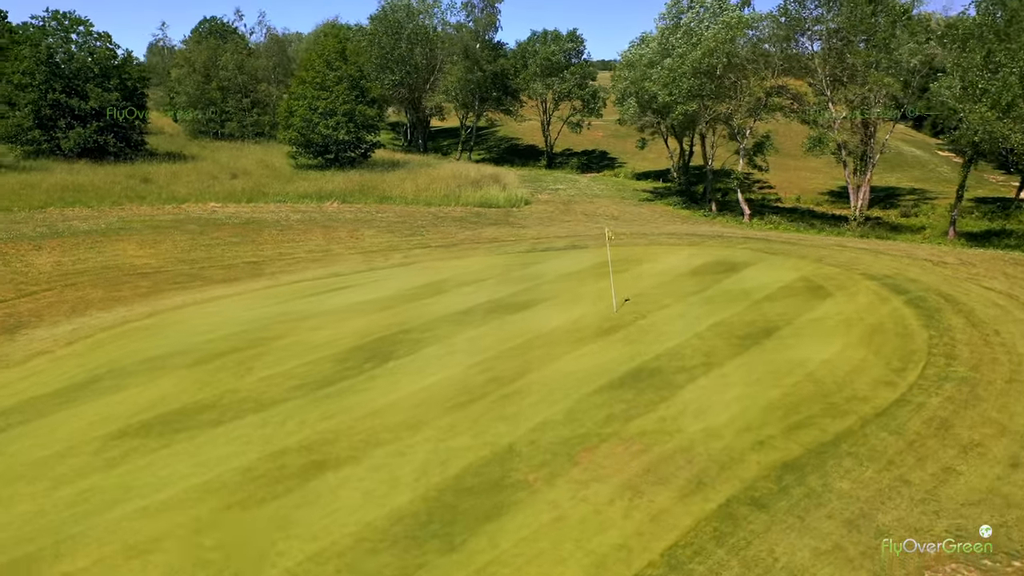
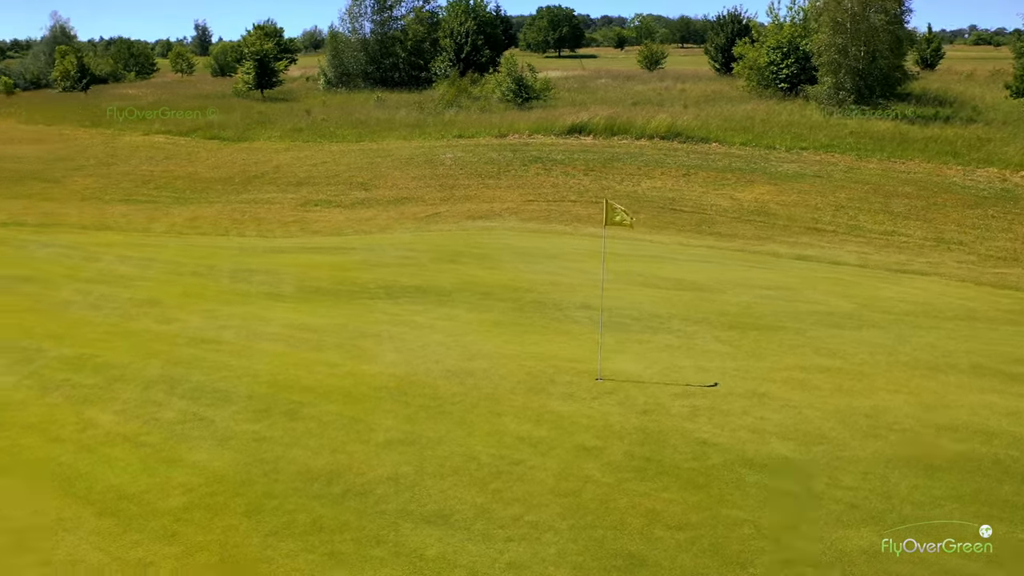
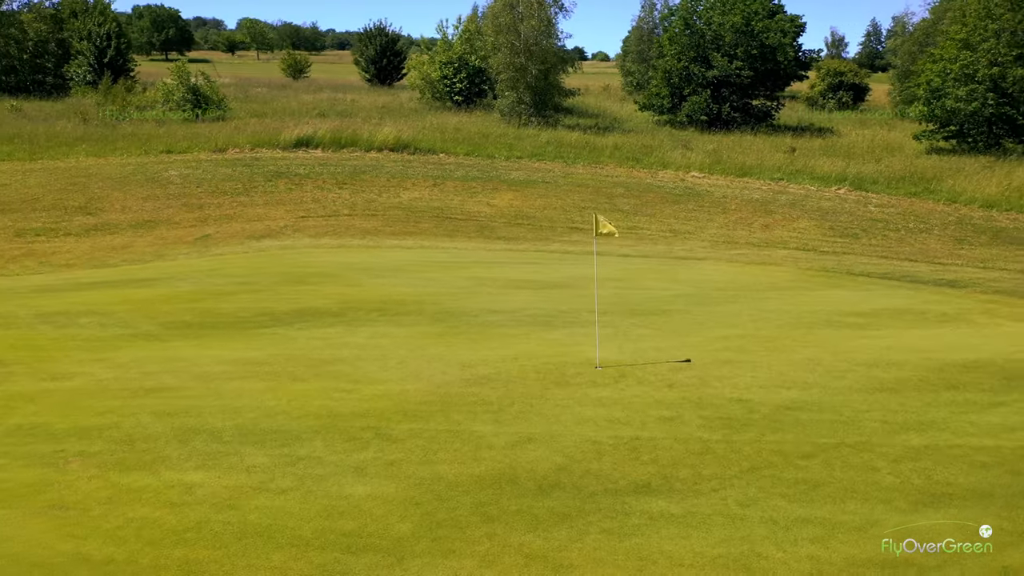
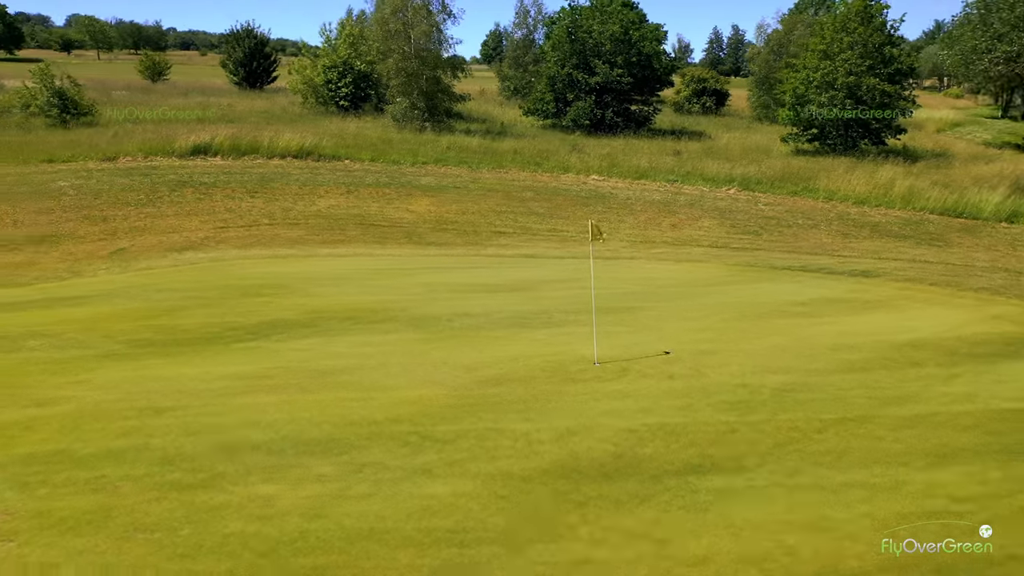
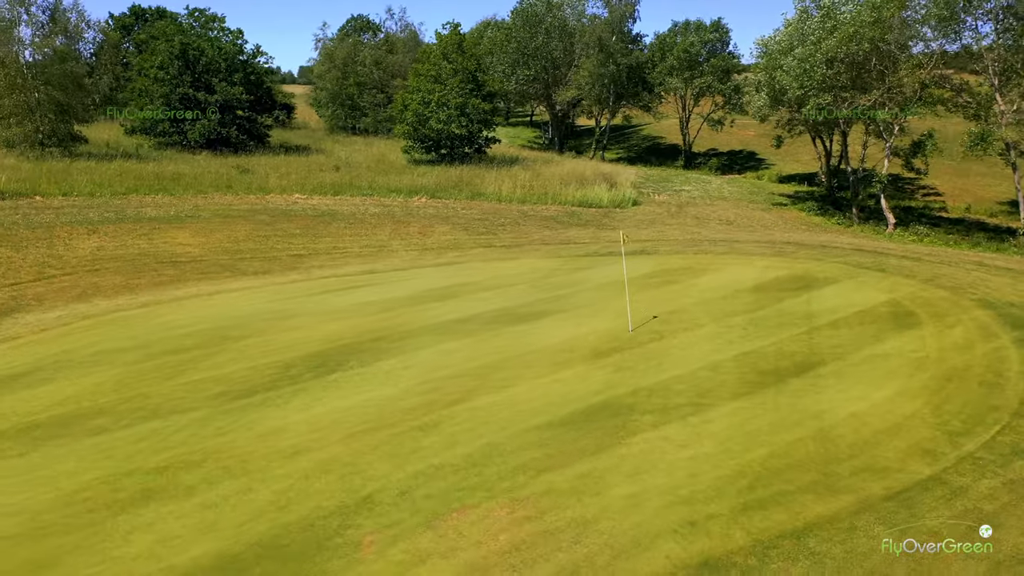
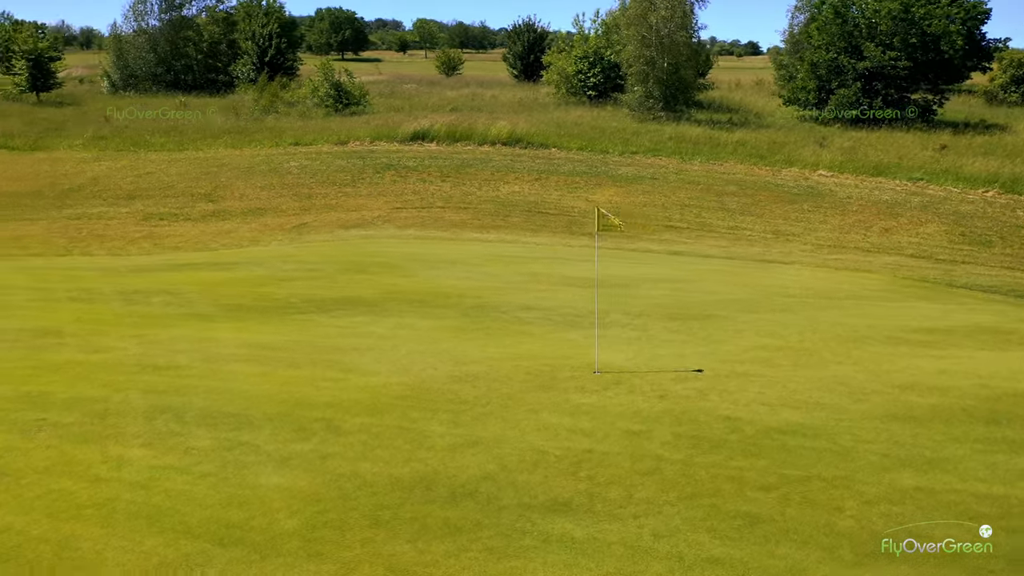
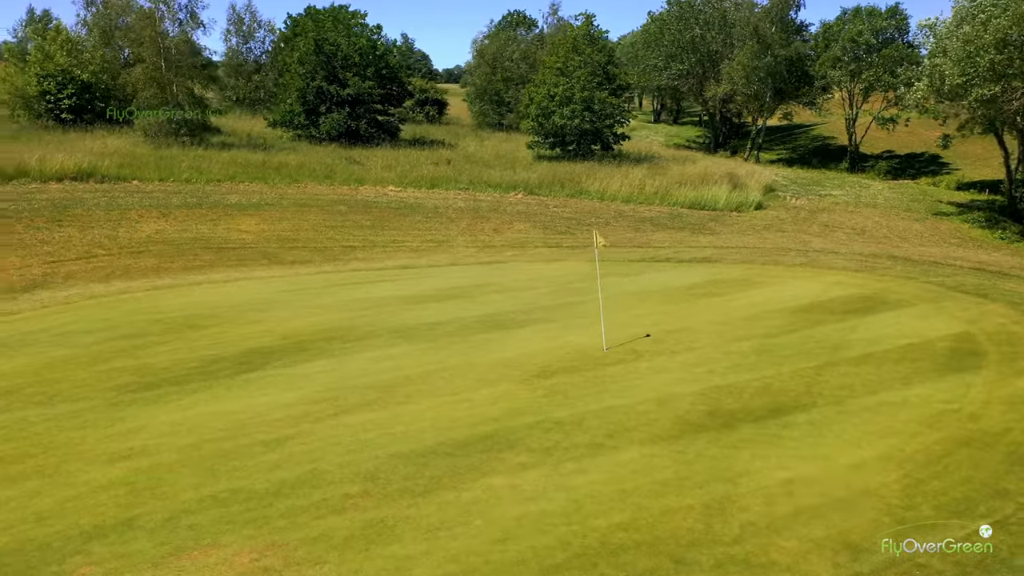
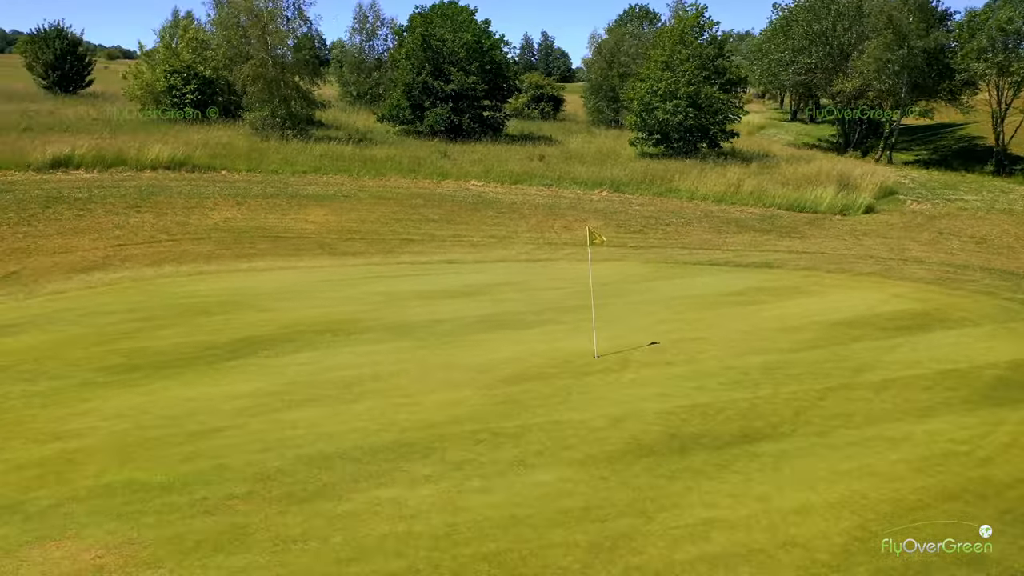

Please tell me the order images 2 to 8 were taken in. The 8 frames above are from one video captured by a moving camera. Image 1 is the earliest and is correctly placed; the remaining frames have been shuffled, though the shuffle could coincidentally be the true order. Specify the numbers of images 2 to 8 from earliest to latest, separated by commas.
5, 7, 8, 4, 3, 6, 2
